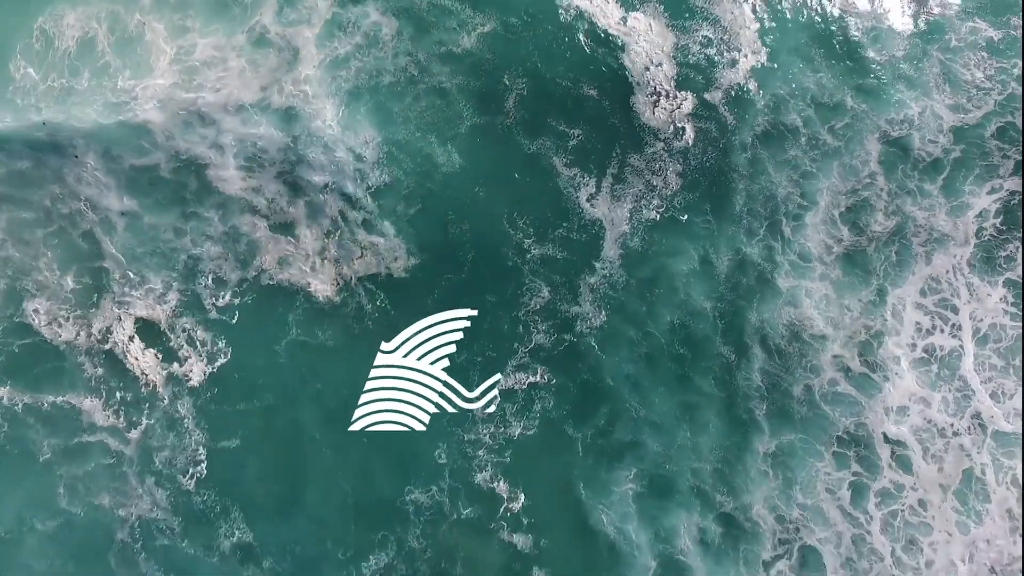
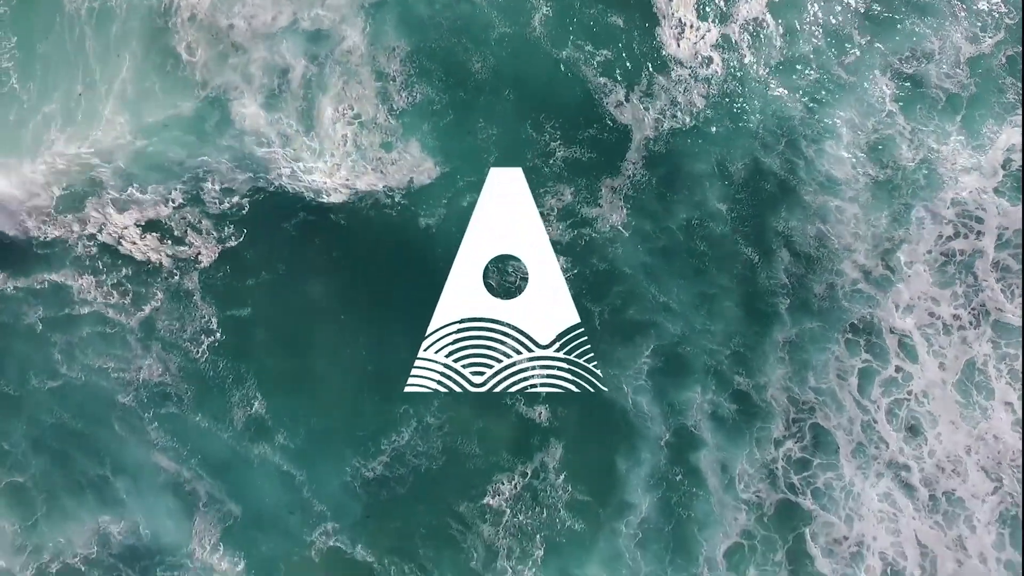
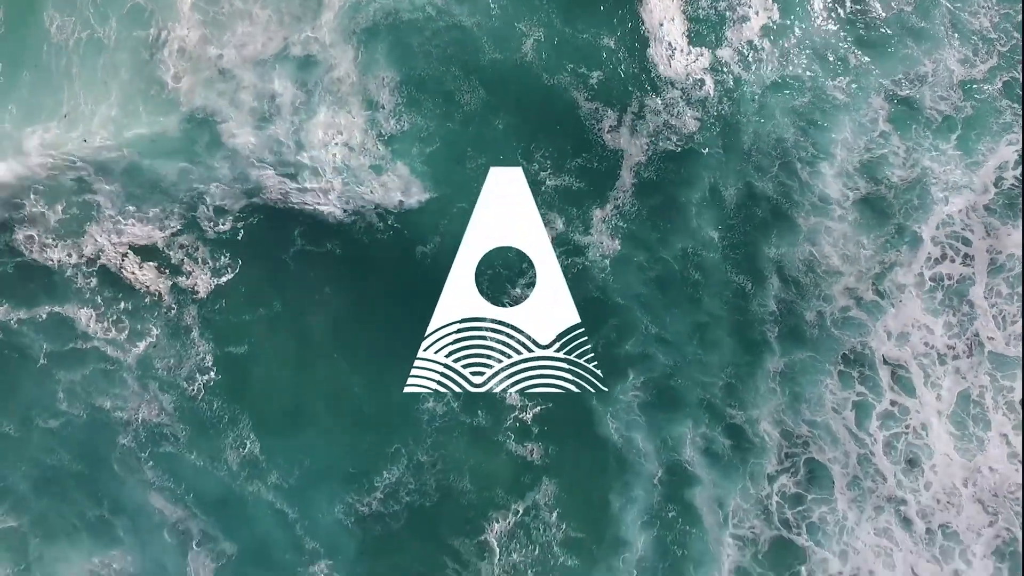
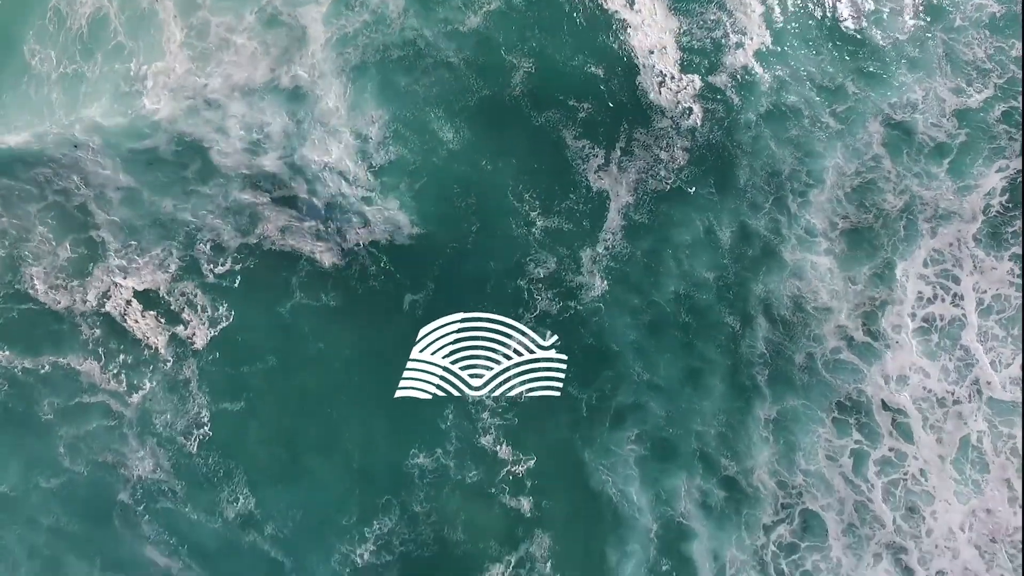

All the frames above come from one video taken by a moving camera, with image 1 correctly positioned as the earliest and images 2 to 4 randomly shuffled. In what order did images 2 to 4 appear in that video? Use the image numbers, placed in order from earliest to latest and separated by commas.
4, 3, 2
